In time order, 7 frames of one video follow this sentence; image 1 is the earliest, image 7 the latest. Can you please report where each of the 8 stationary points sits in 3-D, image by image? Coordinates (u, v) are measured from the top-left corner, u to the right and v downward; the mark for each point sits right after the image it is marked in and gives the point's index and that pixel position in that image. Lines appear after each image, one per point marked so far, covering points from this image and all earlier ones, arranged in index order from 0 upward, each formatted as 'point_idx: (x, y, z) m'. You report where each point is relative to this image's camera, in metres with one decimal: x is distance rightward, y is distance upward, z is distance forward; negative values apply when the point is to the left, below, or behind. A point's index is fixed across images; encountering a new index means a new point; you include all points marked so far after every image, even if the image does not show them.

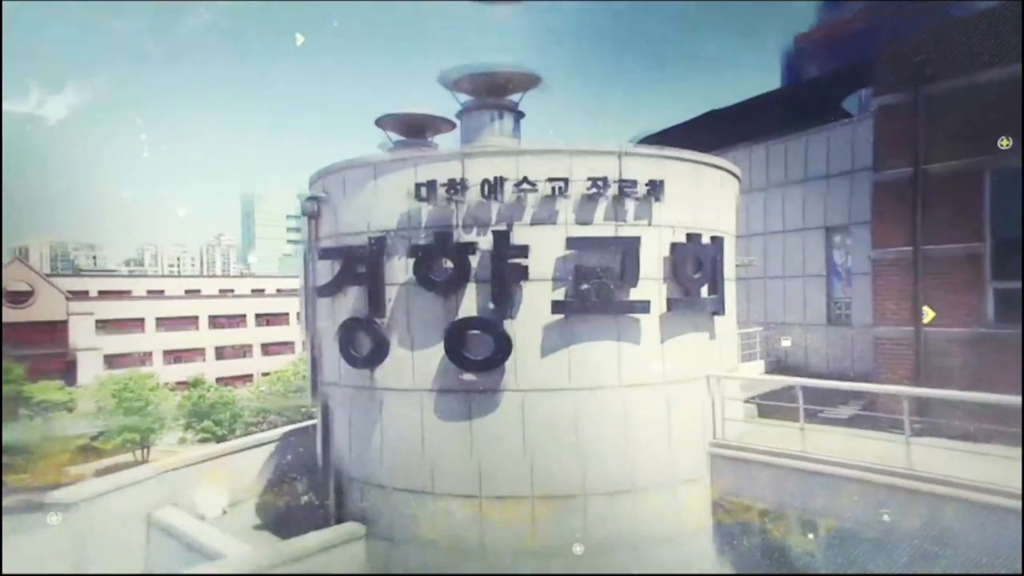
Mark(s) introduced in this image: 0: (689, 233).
0: (+1.1, +0.3, +8.0) m
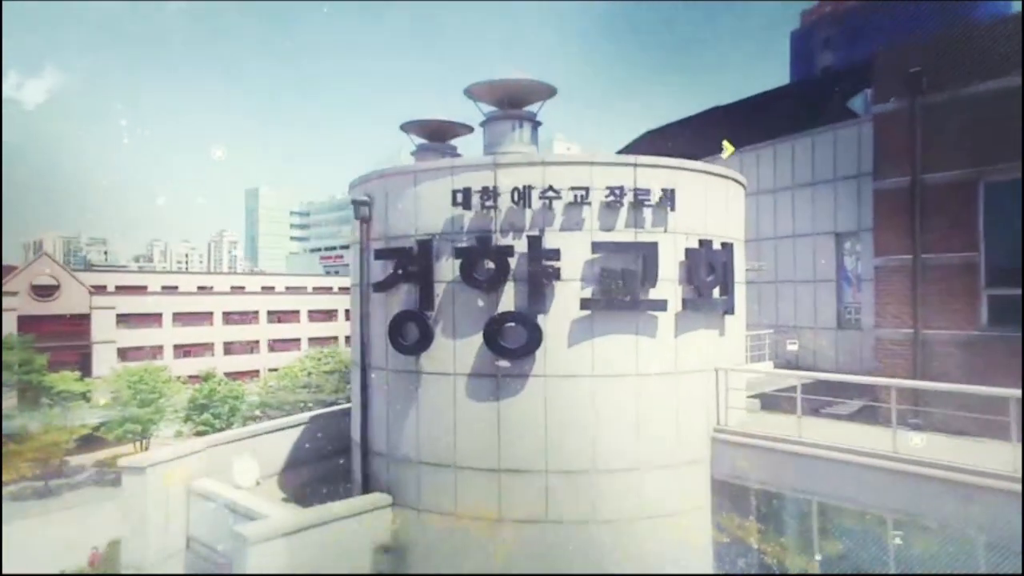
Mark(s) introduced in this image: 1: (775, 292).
0: (+1.2, +0.3, +8.4) m
1: (+2.3, 0.0, +11.0) m
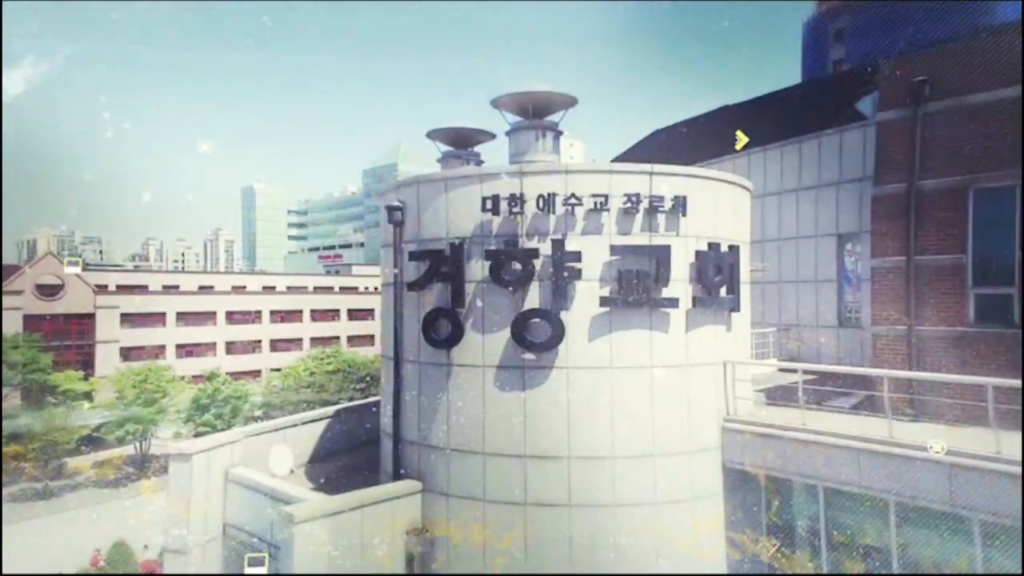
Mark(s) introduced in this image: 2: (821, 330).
0: (+1.3, +0.3, +8.5) m
1: (+2.3, -0.1, +11.2) m
2: (+2.6, -0.3, +10.5) m
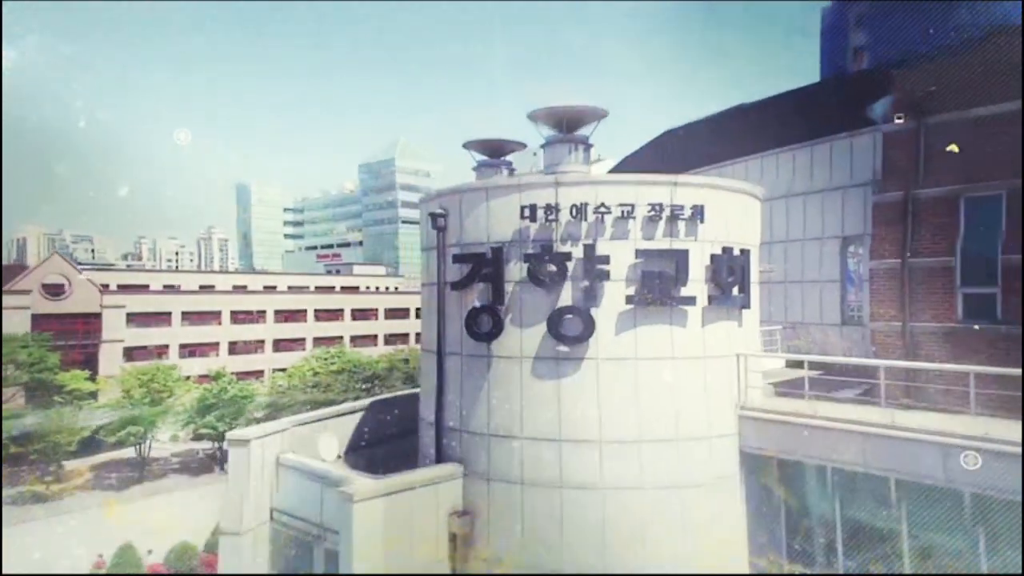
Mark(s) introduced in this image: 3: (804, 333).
0: (+1.5, +0.3, +8.6) m
1: (+2.4, -0.1, +11.4) m
2: (+2.6, -0.4, +10.7) m
3: (+2.5, -0.4, +11.0) m
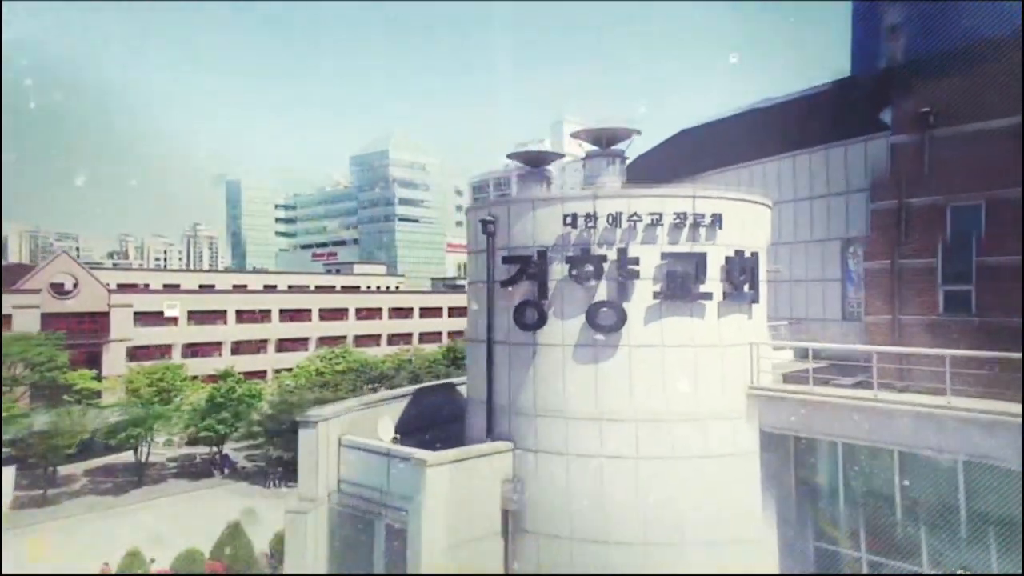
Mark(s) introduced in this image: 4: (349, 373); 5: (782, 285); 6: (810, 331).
0: (+1.6, +0.3, +8.9) m
1: (+2.4, -0.1, +11.6) m
2: (+2.7, -0.4, +11.0) m
3: (+2.6, -0.4, +11.3) m
4: (-1.6, -0.8, +12.7) m
5: (+2.4, 0.0, +11.6) m
6: (+2.6, -0.4, +11.3) m
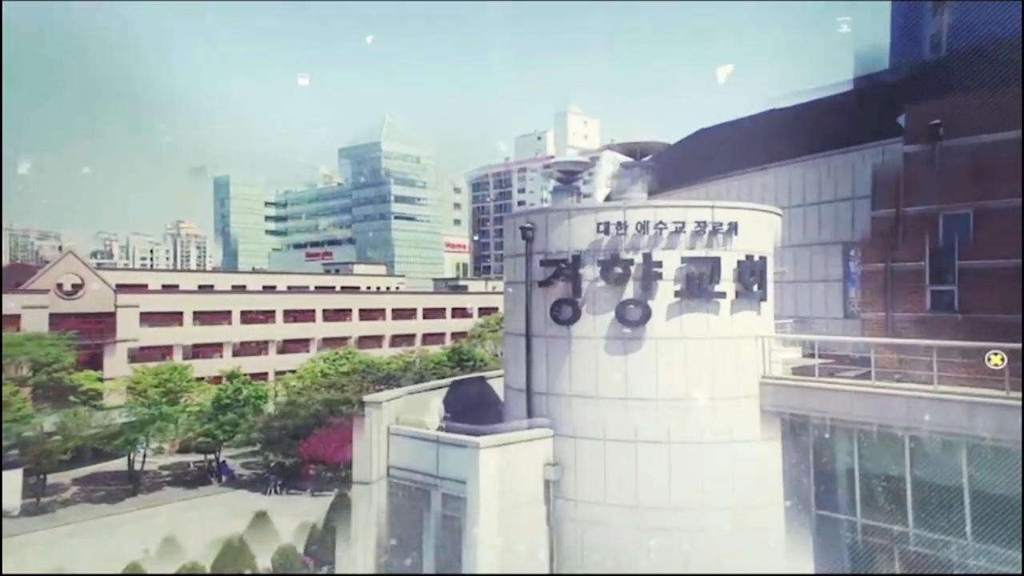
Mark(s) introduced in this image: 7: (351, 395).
0: (+1.8, +0.3, +9.0) m
1: (+2.5, -0.1, +11.8) m
2: (+2.8, -0.4, +11.2) m
3: (+2.6, -0.4, +11.5) m
4: (-1.6, -0.9, +12.7) m
5: (+2.5, 0.0, +11.8) m
6: (+2.7, -0.4, +11.5) m
7: (-1.5, -1.0, +12.0) m
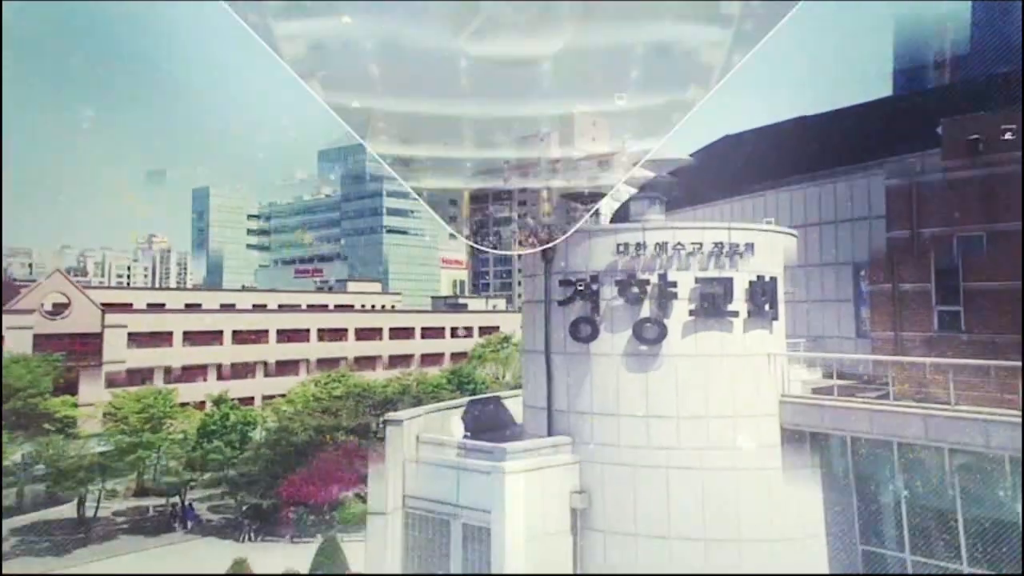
0: (+2.0, +0.1, +8.5) m
1: (+2.6, -0.2, +11.3) m
2: (+2.9, -0.5, +10.7) m
3: (+2.7, -0.5, +11.0) m
4: (-1.5, -1.0, +12.1) m
5: (+2.5, -0.2, +11.3) m
6: (+2.7, -0.6, +11.0) m
7: (-1.5, -1.2, +11.4) m
